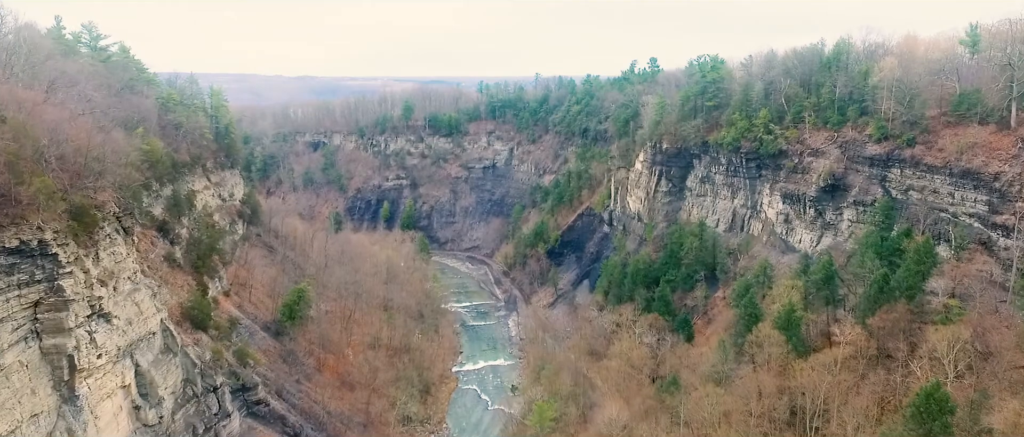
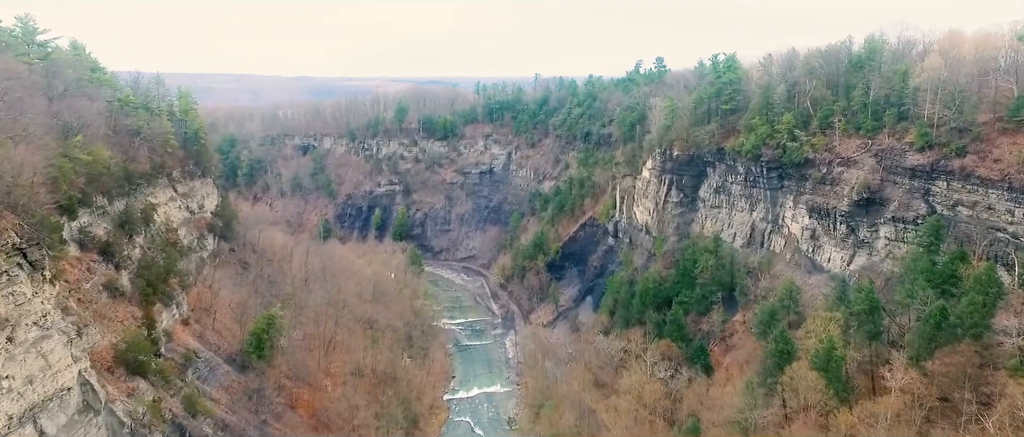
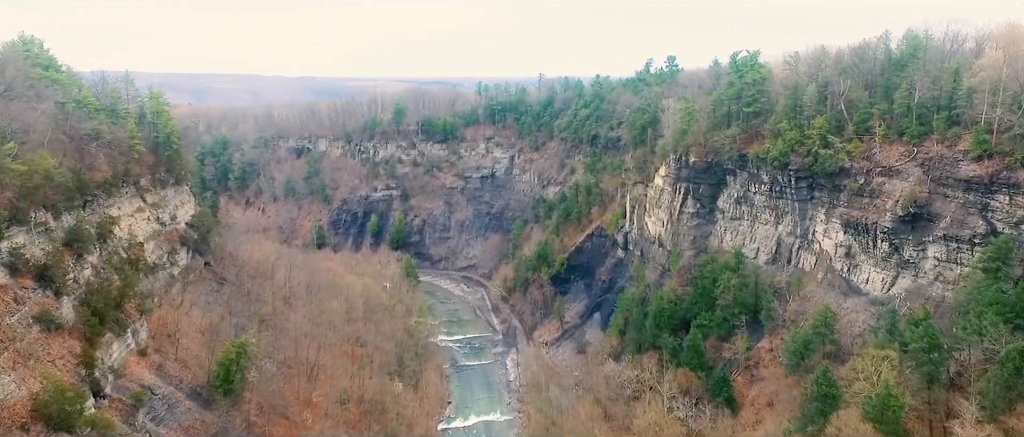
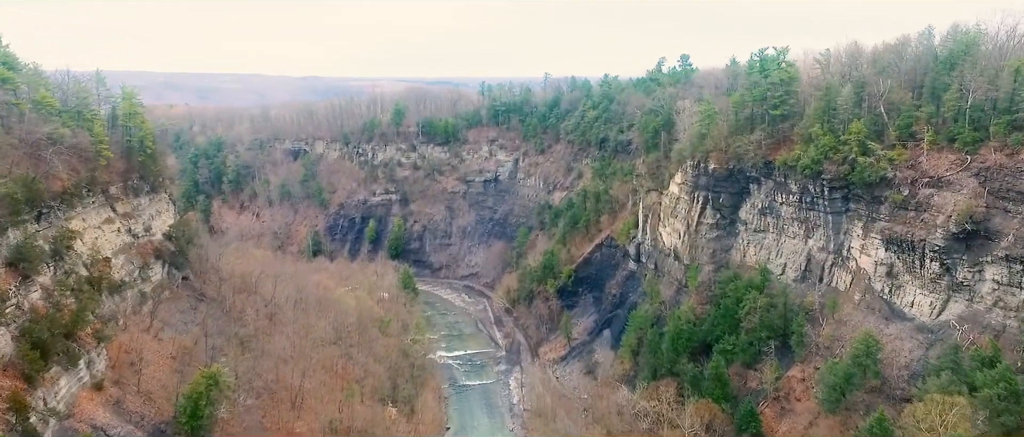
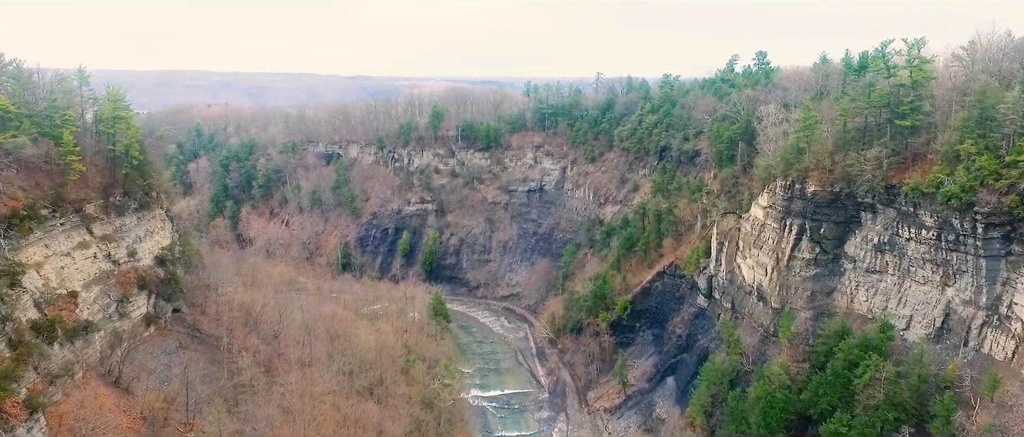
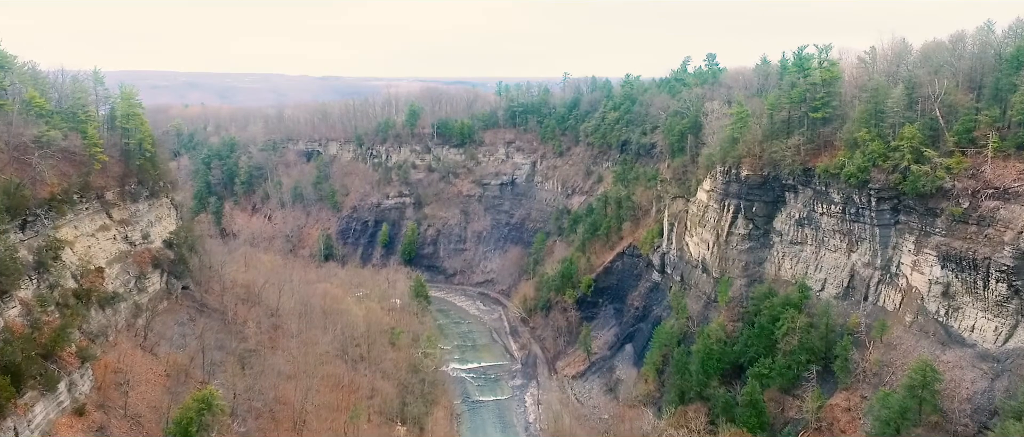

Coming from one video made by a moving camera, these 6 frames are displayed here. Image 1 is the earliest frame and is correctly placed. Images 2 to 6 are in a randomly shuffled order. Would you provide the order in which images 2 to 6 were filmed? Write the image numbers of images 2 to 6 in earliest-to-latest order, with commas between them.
2, 3, 4, 6, 5
